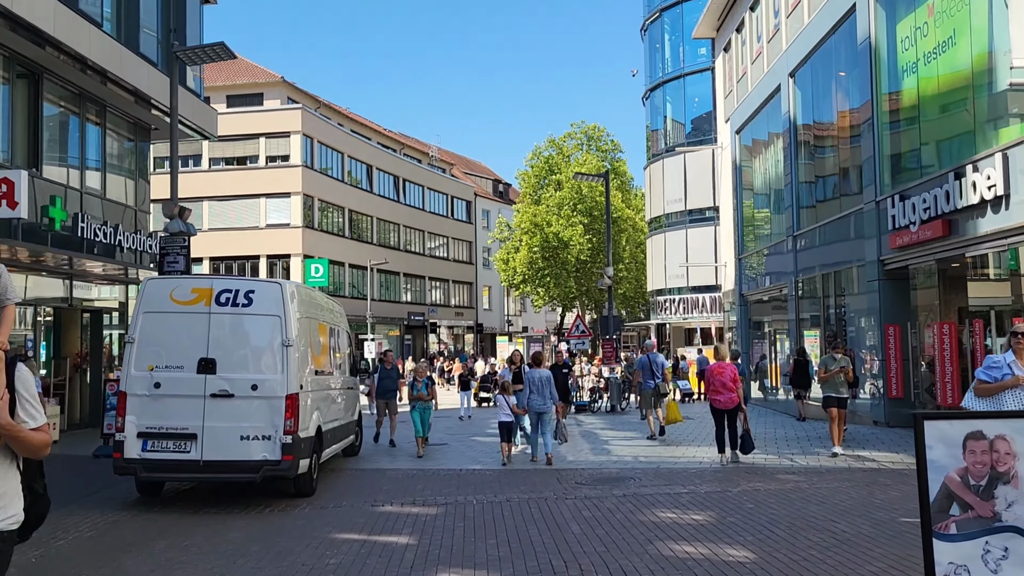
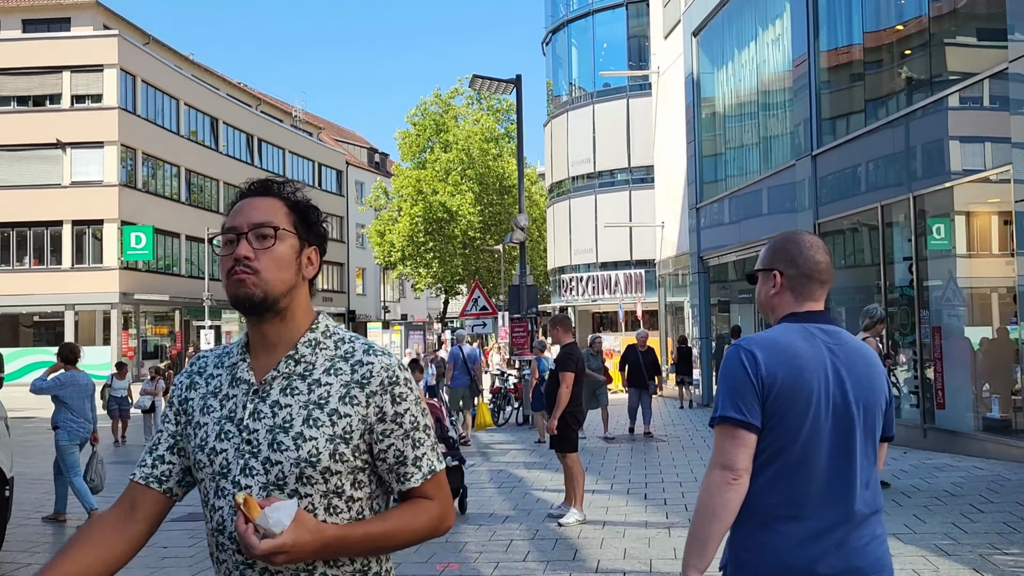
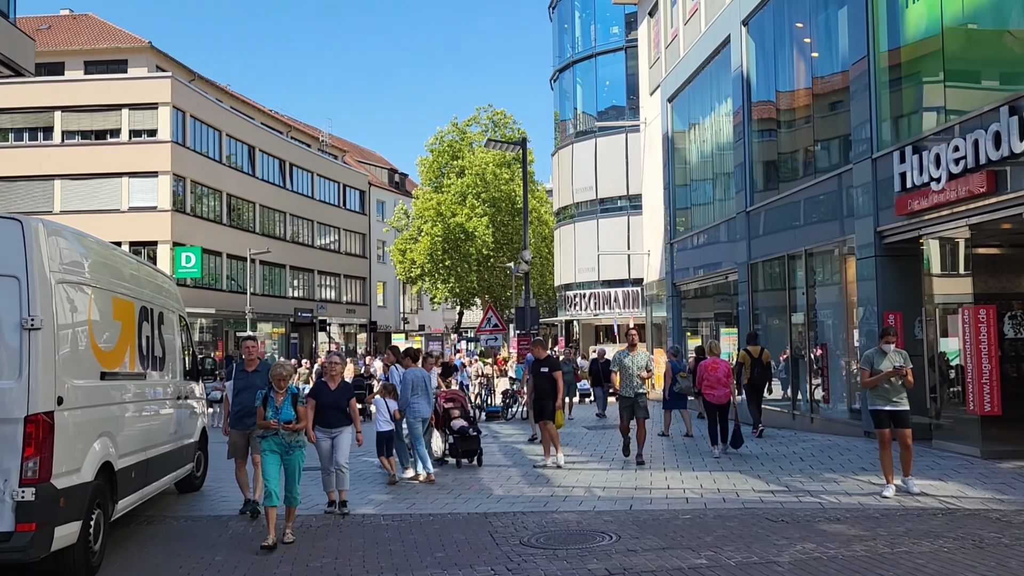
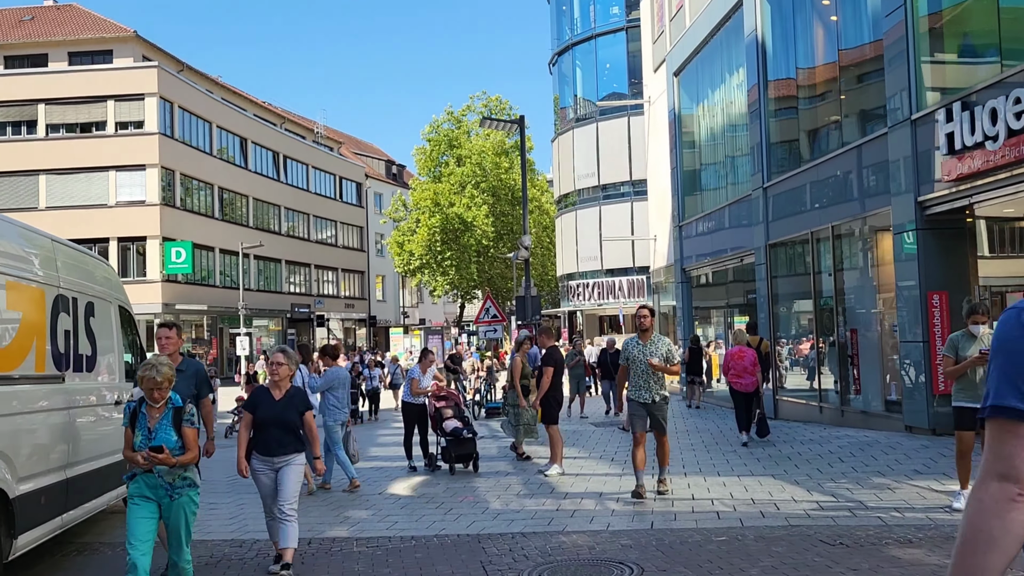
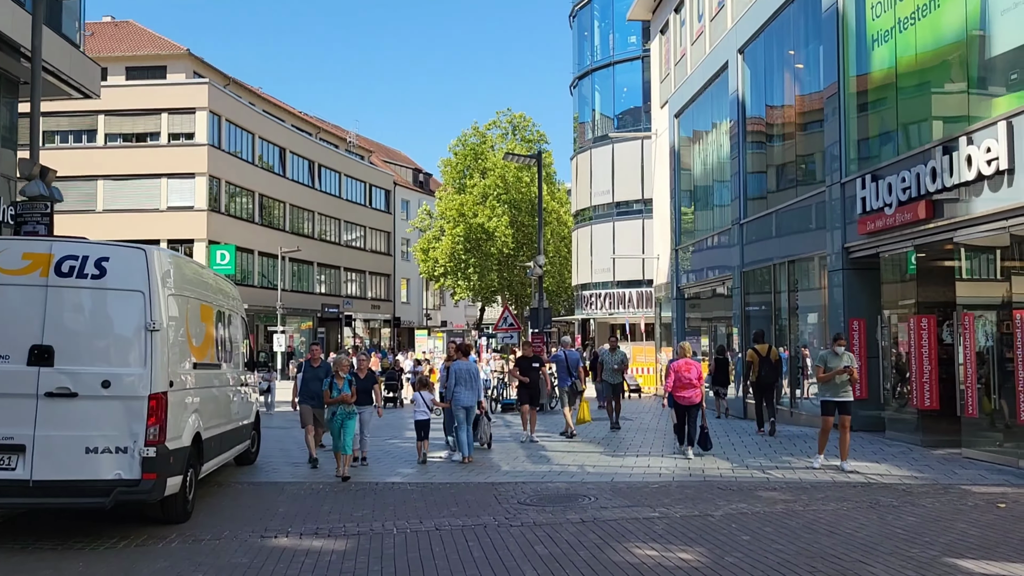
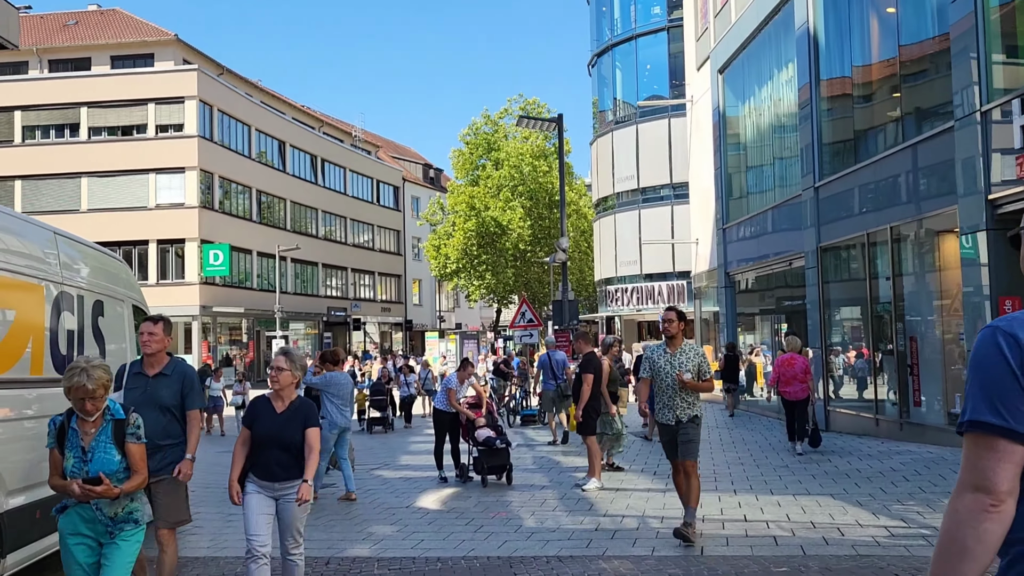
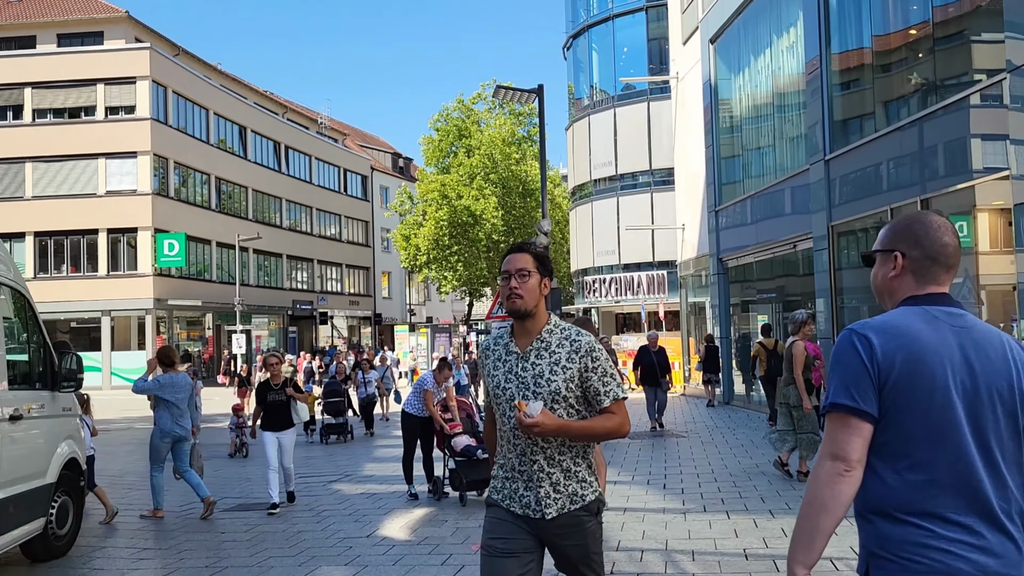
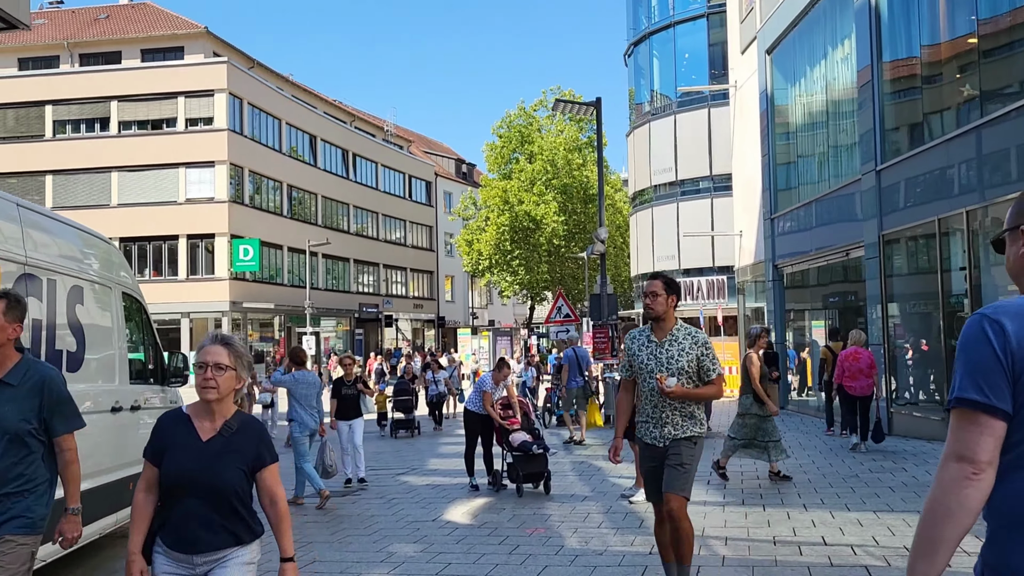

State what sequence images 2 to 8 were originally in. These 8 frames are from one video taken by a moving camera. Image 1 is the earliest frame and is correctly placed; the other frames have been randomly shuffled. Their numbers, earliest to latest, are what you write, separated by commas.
5, 3, 4, 6, 8, 7, 2
